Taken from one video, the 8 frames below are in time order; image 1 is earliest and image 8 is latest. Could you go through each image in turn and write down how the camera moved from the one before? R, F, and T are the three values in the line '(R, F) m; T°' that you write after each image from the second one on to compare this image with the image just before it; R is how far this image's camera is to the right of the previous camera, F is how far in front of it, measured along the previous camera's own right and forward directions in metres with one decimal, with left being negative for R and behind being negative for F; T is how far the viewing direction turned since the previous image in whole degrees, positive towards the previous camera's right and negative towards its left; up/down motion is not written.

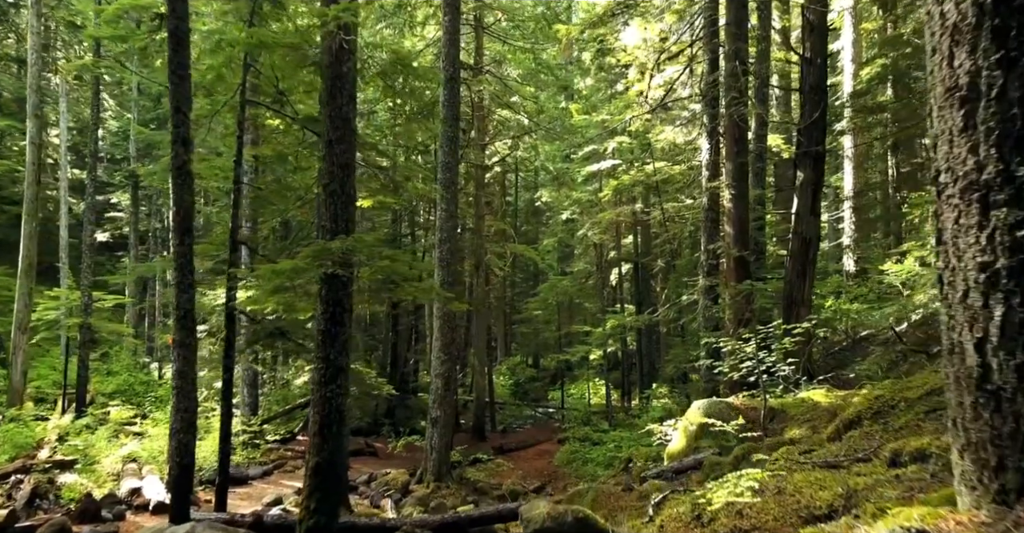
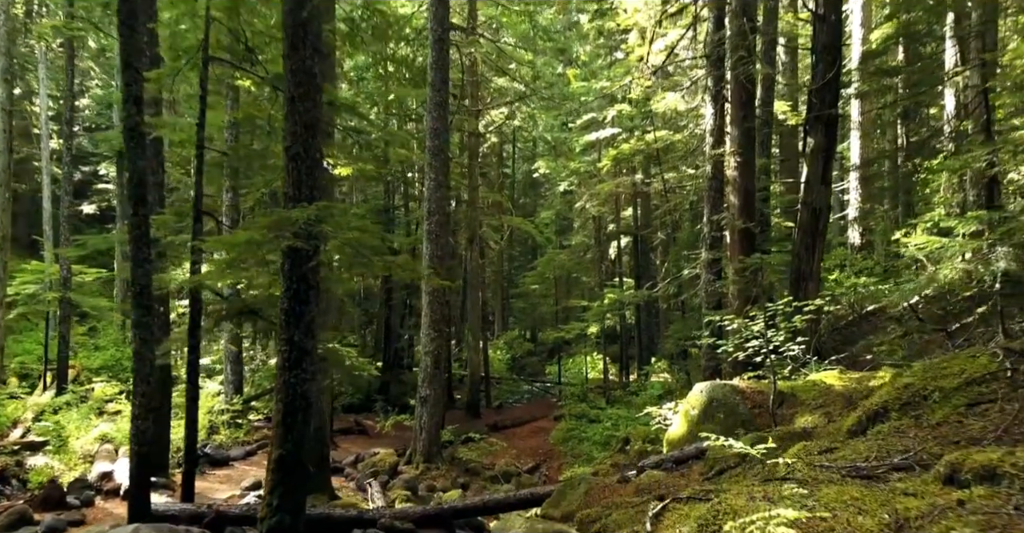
(+0.1, +0.8) m; 0°
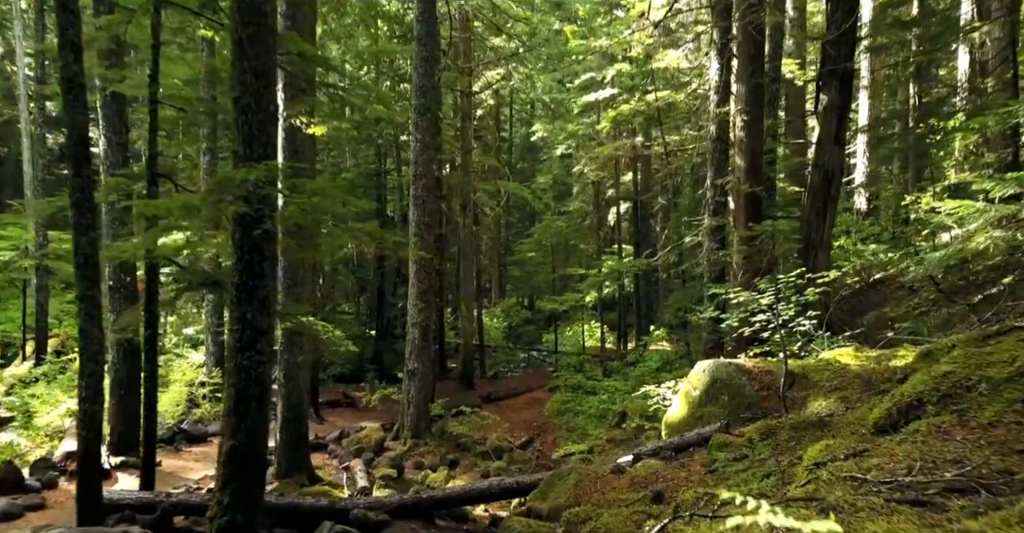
(+0.2, +0.9) m; 0°
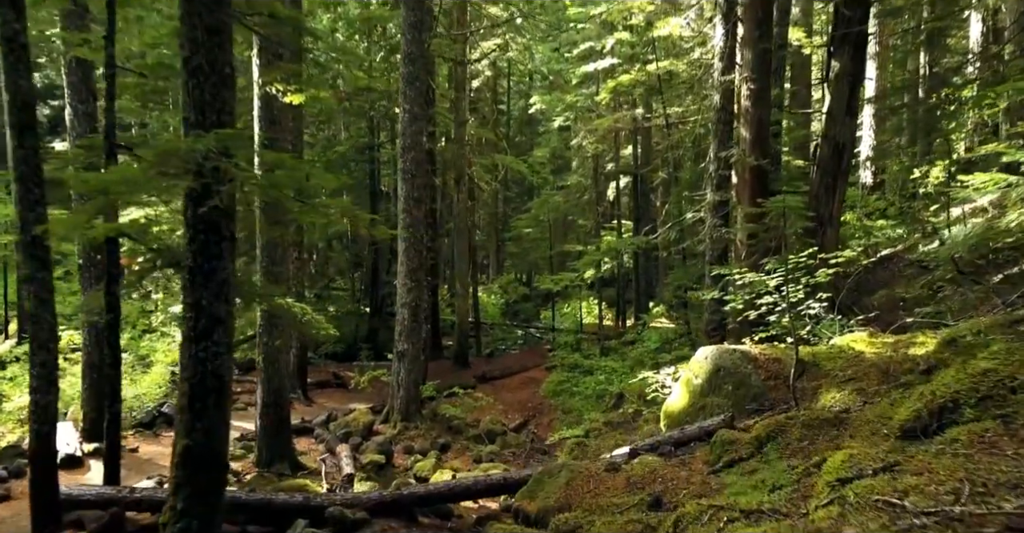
(+0.1, +0.6) m; 0°
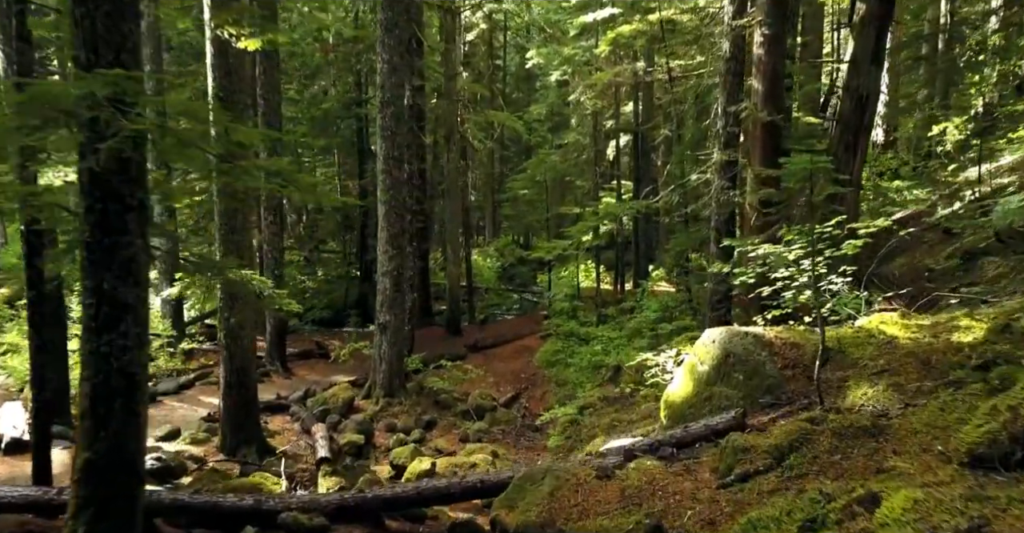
(+0.2, +1.1) m; 0°
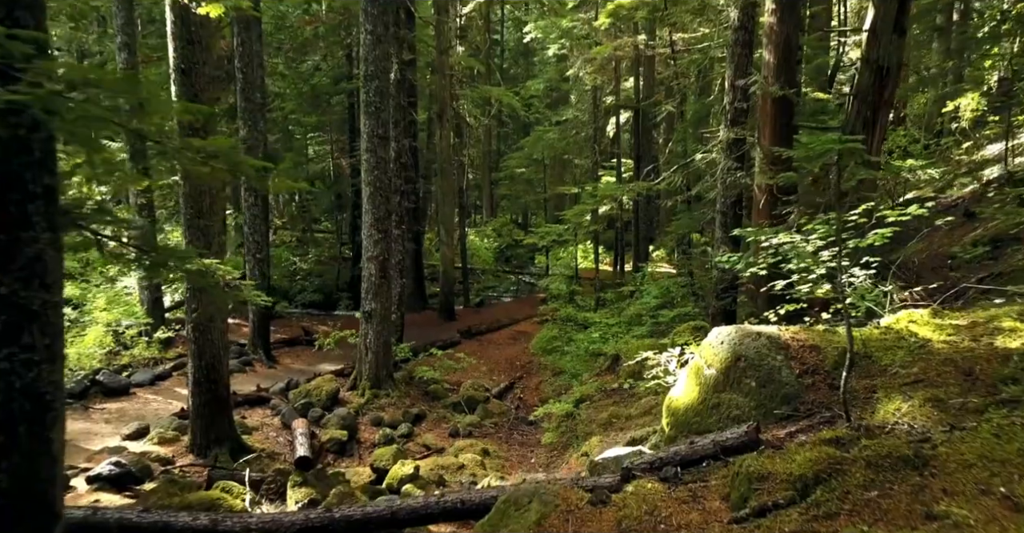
(+0.1, +0.8) m; 0°
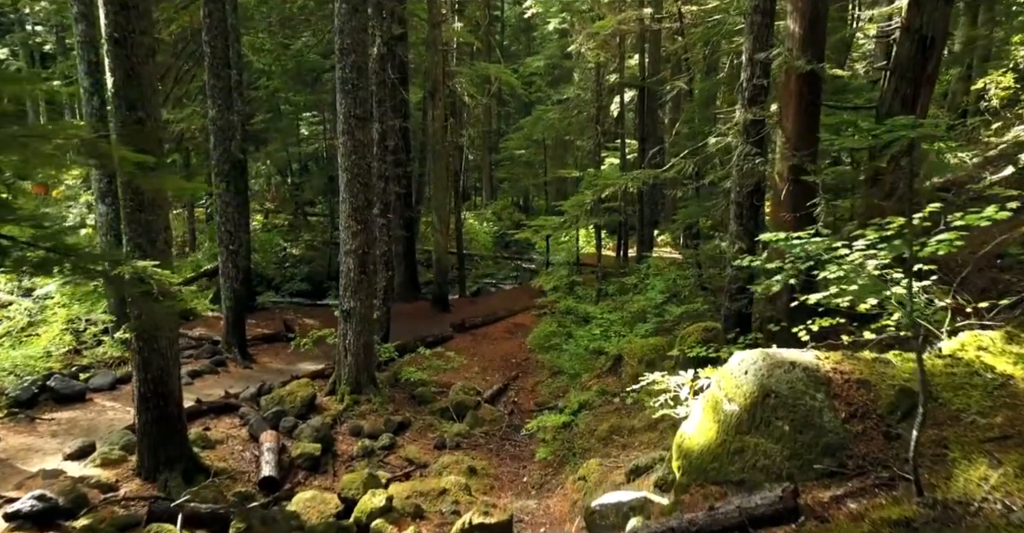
(+0.2, +1.2) m; 0°
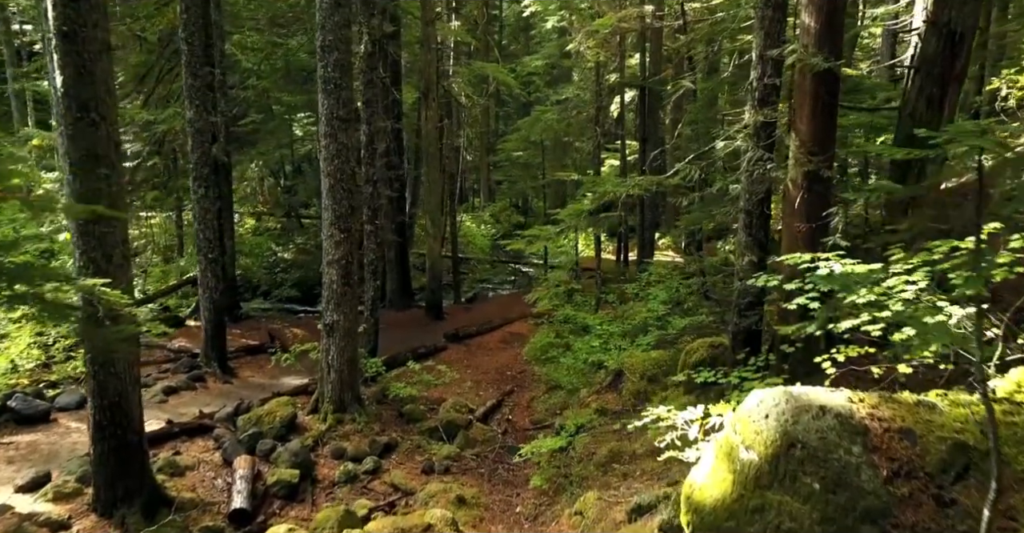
(+0.1, +0.7) m; 0°
